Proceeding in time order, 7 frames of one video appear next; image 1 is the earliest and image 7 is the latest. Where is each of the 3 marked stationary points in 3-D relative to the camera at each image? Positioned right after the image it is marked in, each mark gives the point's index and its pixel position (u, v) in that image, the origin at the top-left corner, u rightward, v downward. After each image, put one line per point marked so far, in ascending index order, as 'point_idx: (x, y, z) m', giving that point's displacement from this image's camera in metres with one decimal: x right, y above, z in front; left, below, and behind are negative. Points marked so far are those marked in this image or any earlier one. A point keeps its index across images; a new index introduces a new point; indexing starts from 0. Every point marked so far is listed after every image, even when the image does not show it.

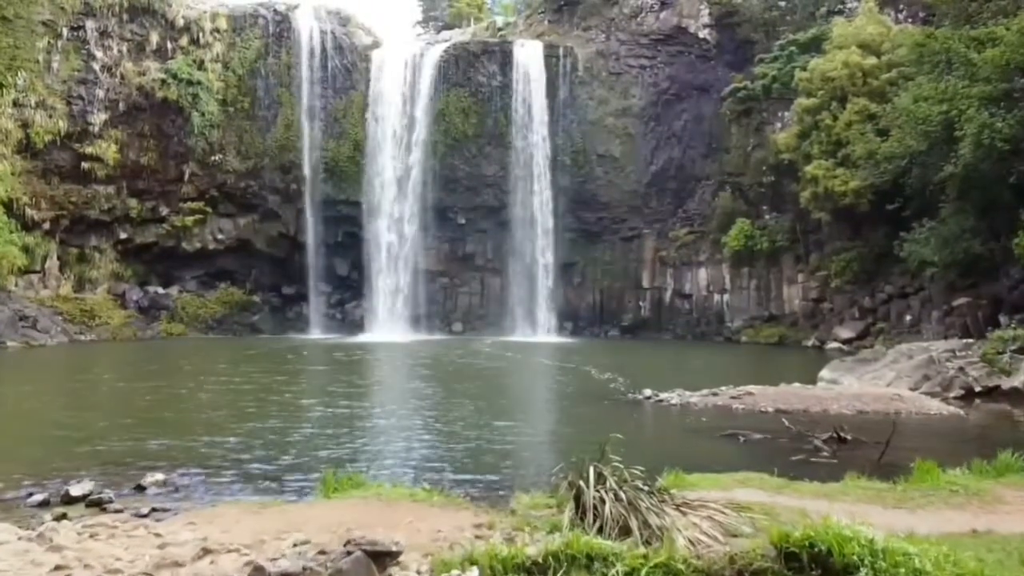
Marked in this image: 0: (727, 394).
0: (+3.1, -1.5, +14.8) m
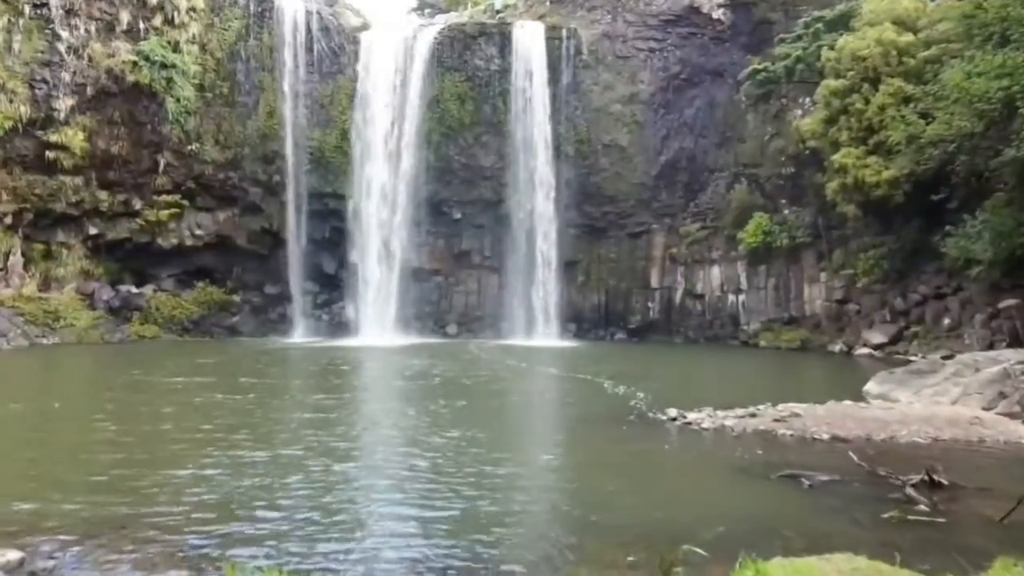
0: (+3.1, -1.5, +12.4) m
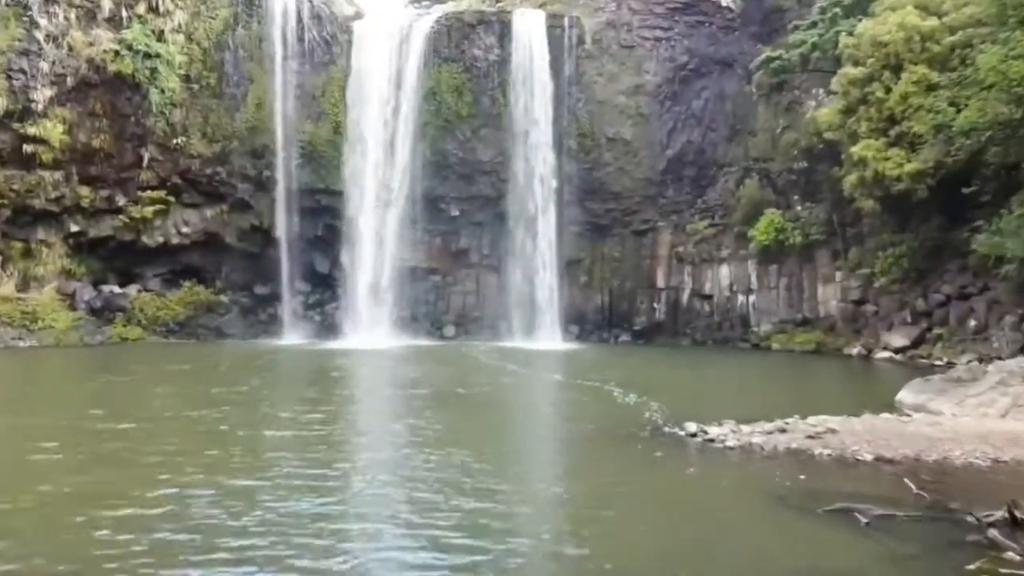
0: (+3.1, -1.5, +11.1) m
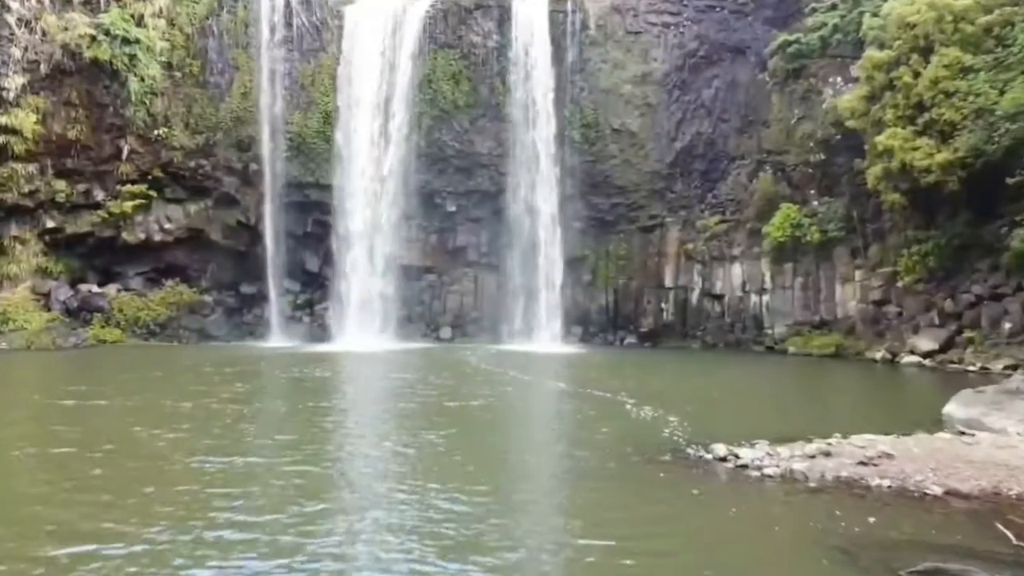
0: (+3.1, -1.5, +9.5) m
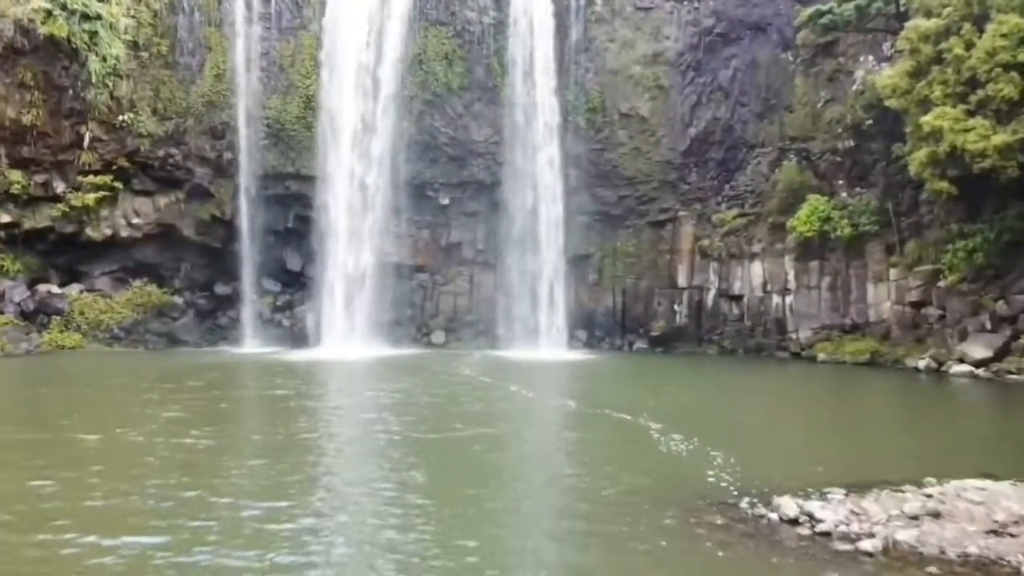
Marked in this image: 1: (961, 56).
0: (+3.1, -1.5, +6.9) m
1: (+8.1, +4.2, +18.6) m
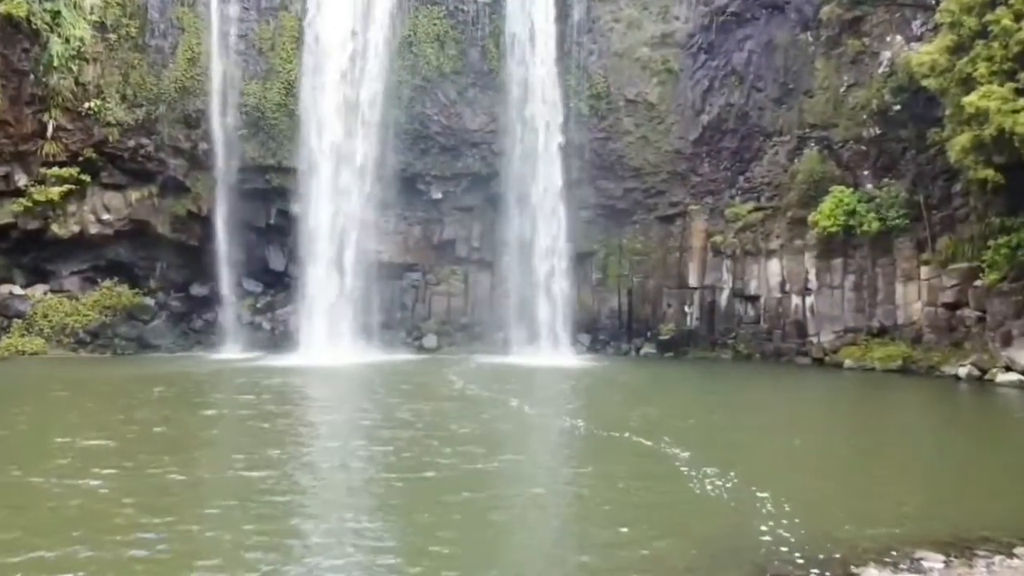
0: (+3.0, -1.5, +5.0) m
1: (+8.0, +4.2, +16.6) m
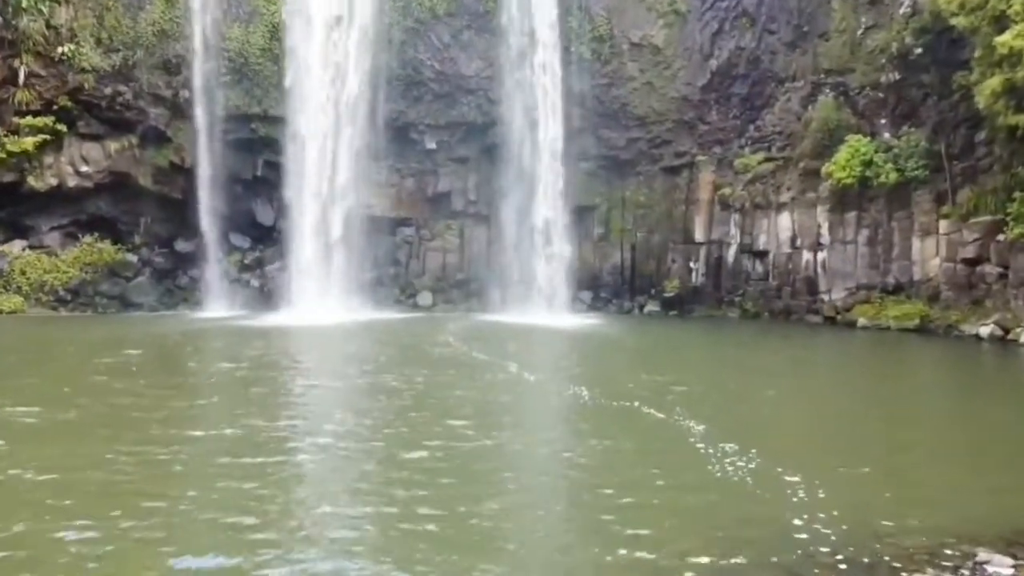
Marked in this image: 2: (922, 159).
0: (+3.0, -1.4, +4.0) m
1: (+7.9, +4.8, +15.4) m
2: (+7.9, +2.5, +19.9) m
